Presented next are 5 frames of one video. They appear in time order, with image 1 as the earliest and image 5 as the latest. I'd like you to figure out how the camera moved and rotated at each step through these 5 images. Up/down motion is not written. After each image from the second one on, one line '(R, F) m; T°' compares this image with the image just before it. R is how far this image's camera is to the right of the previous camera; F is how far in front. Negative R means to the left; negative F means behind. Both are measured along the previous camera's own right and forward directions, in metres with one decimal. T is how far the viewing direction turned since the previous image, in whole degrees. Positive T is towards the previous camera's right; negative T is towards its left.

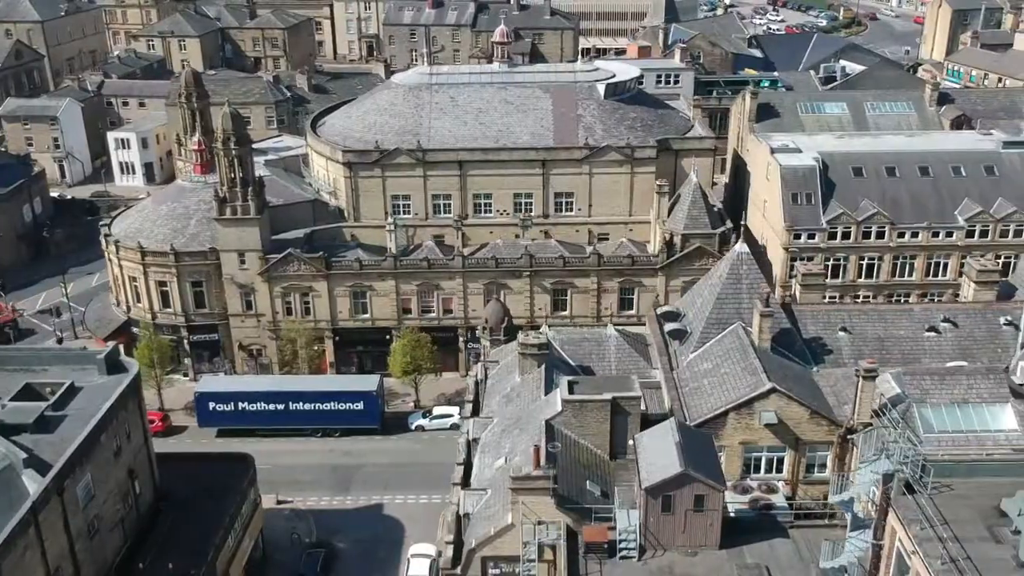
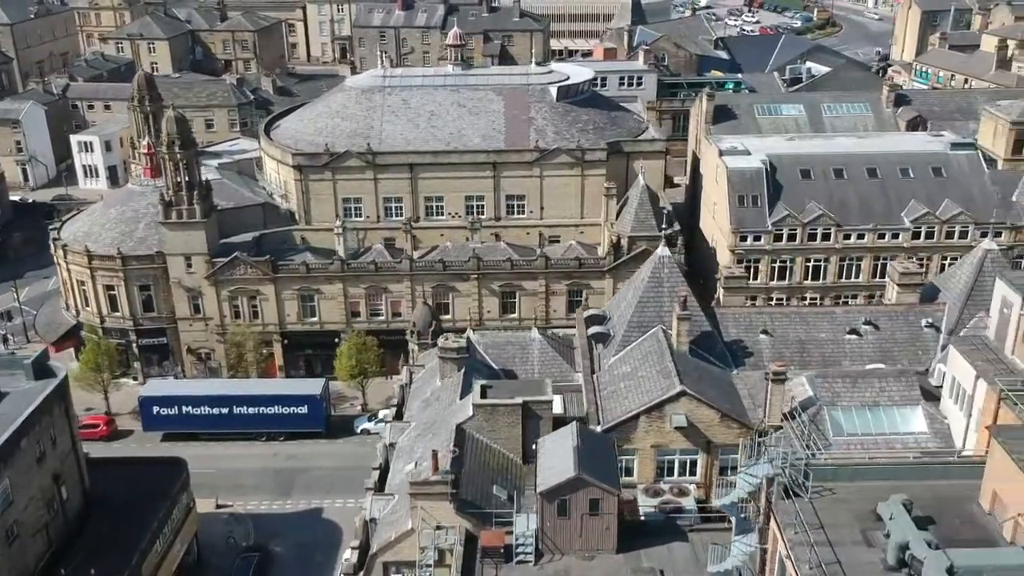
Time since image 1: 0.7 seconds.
(+3.2, 0.0) m; 0°
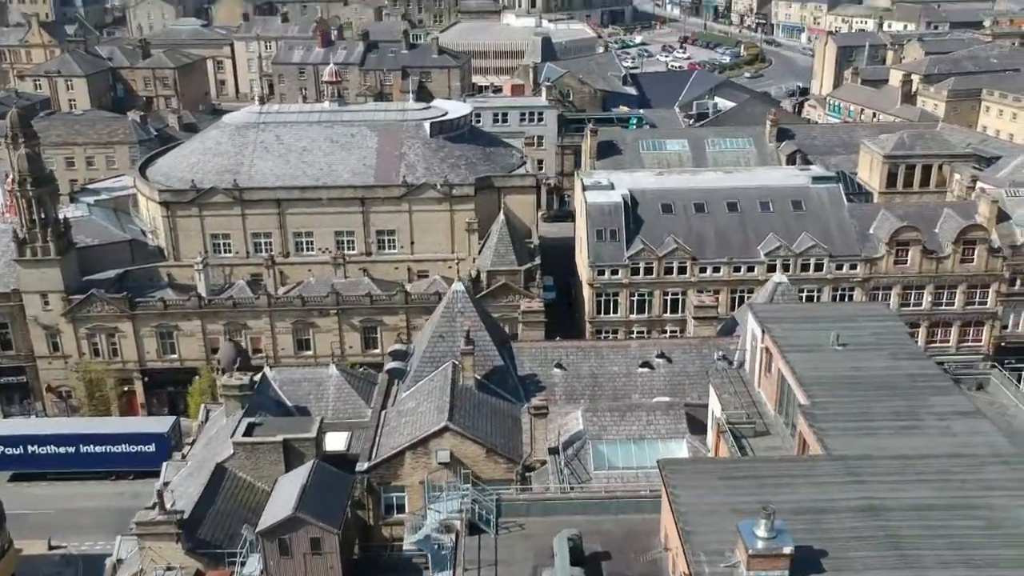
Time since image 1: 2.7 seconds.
(+8.3, -0.1) m; +1°
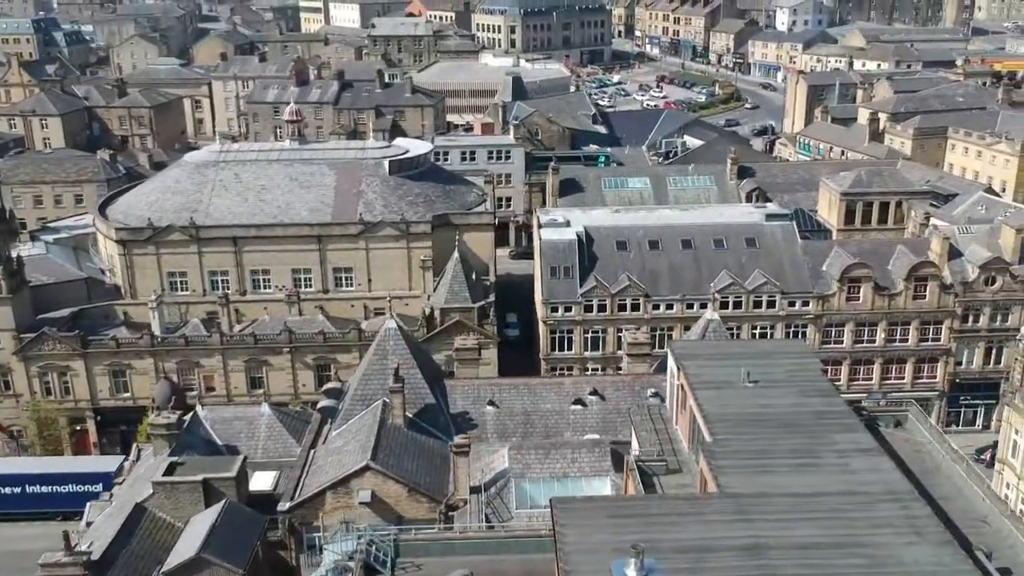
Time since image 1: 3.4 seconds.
(+2.7, 0.0) m; 0°
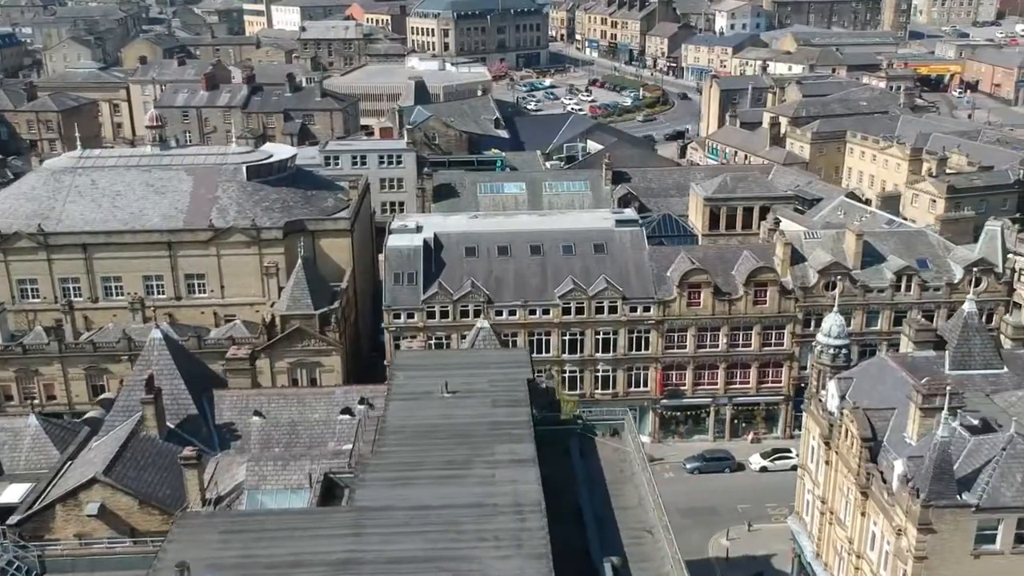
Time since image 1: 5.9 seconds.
(+9.3, 0.0) m; +1°
